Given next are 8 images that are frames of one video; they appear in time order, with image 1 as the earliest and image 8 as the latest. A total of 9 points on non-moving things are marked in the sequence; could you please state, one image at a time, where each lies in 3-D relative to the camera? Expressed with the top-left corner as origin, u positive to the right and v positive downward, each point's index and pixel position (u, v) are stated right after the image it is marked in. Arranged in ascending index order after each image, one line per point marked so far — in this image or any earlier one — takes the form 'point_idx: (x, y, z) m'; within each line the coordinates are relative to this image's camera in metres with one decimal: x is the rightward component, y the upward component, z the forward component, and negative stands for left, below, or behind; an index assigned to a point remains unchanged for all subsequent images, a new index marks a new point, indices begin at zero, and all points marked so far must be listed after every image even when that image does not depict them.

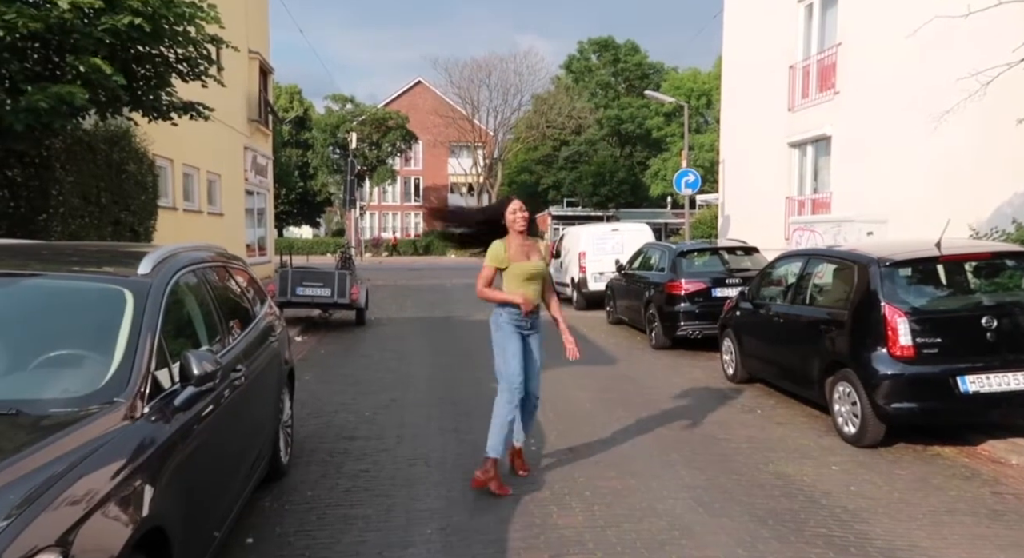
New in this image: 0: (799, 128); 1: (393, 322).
0: (+5.4, +2.8, +18.8) m
1: (-2.0, -0.7, +16.6) m
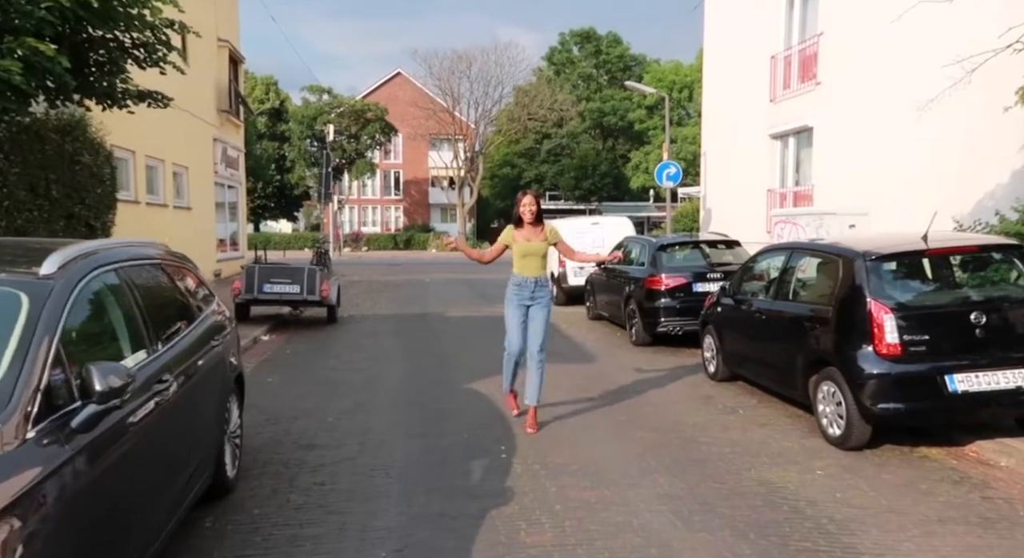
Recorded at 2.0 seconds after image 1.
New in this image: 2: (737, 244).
0: (+4.9, +2.9, +18.5) m
1: (-2.4, -0.6, +16.2) m
2: (+2.9, +0.5, +12.8) m
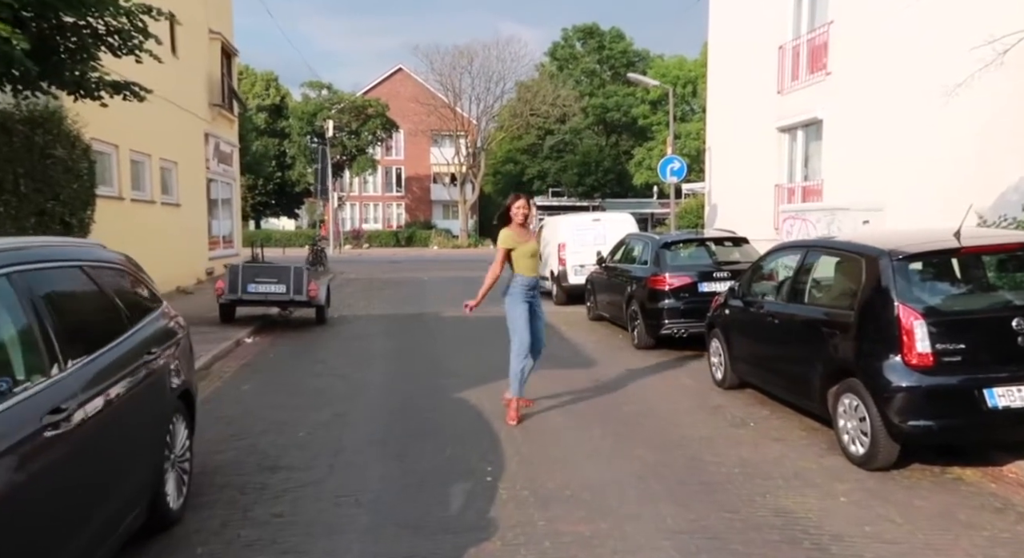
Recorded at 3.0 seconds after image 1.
0: (+4.9, +2.9, +17.8) m
1: (-2.4, -0.6, +15.6) m
2: (+2.8, +0.5, +12.1) m
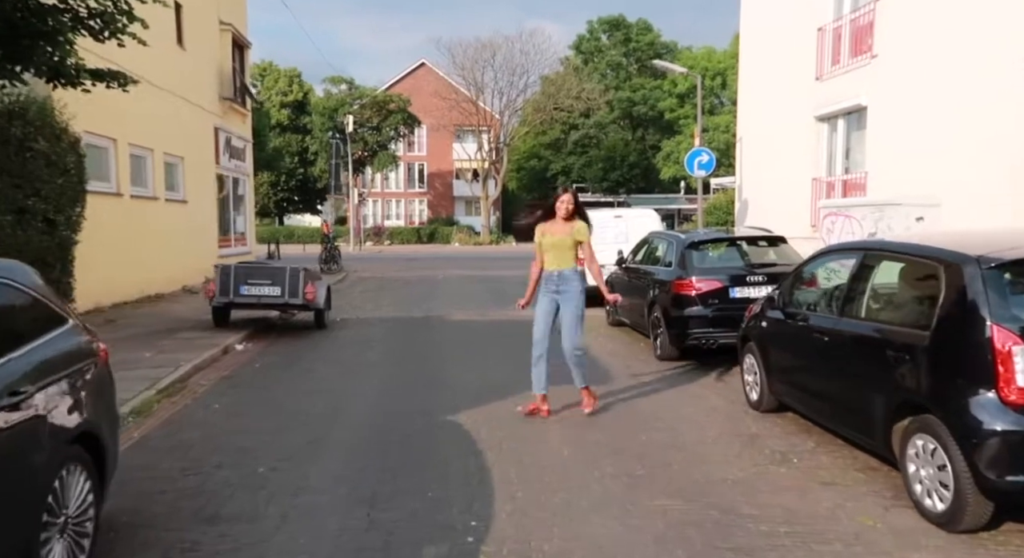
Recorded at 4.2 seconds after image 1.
0: (+5.2, +2.9, +16.4) m
1: (-2.2, -0.6, +14.5) m
2: (+2.9, +0.4, +10.8) m
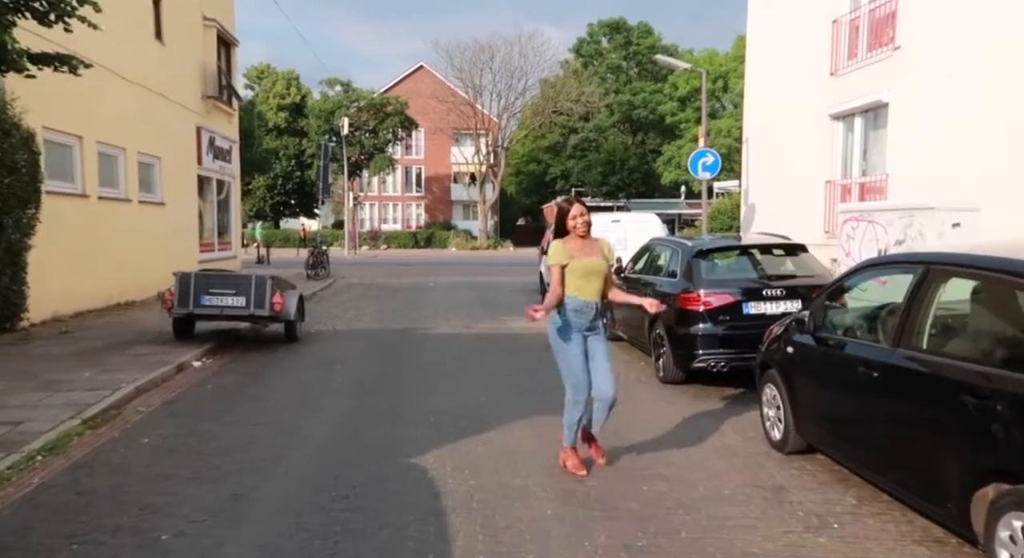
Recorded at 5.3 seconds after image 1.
0: (+5.0, +2.7, +15.2) m
1: (-2.4, -0.7, +13.2) m
2: (+2.8, +0.3, +9.6) m
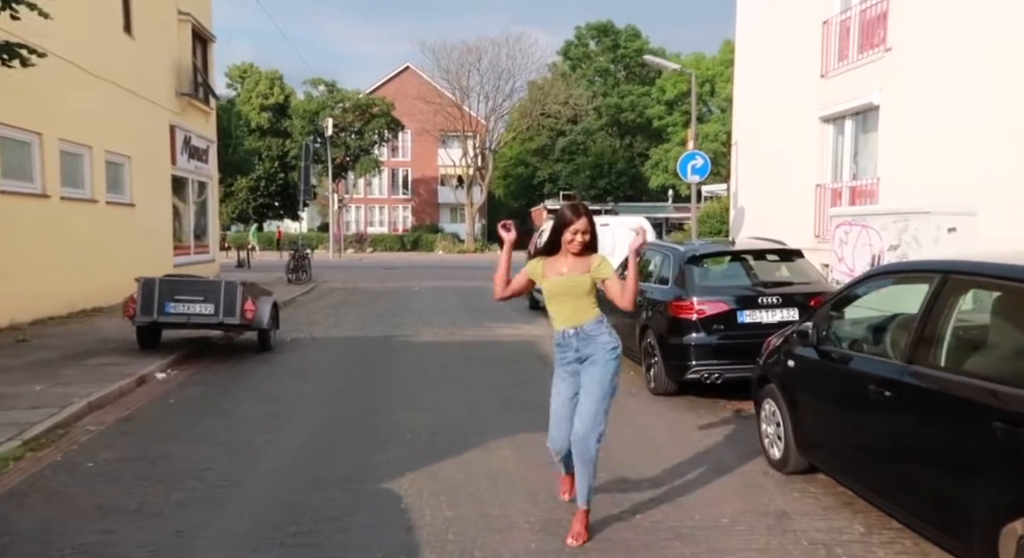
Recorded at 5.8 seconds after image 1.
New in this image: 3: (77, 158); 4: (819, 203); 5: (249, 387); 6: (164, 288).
0: (+4.8, +2.7, +14.9) m
1: (-2.6, -0.8, +12.7) m
2: (+2.6, +0.2, +9.2) m
3: (-7.1, +2.0, +16.4) m
4: (+4.8, +1.2, +15.3) m
5: (-2.4, -1.0, +9.0) m
6: (-3.8, -0.1, +10.8) m
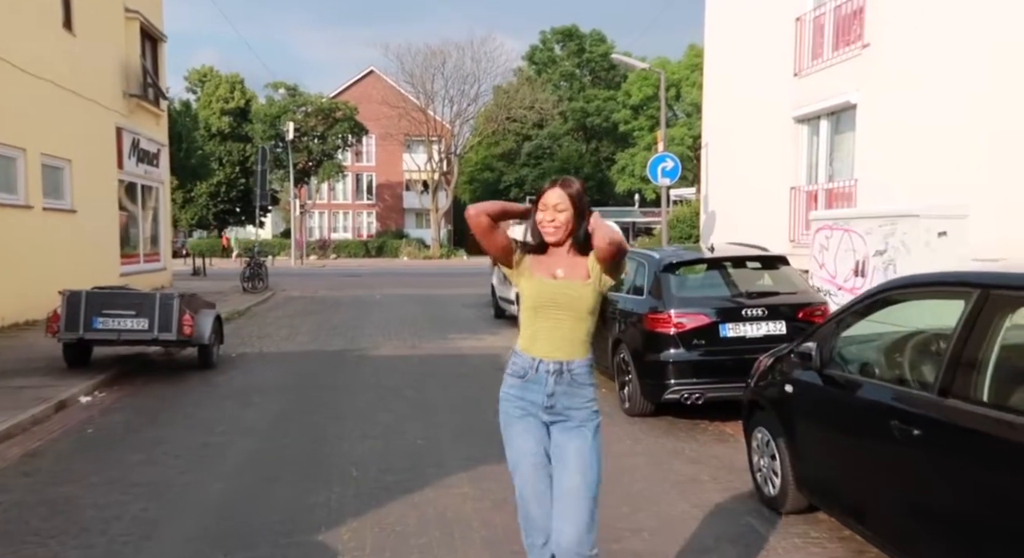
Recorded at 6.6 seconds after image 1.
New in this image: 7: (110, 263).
0: (+4.3, +2.6, +14.2) m
1: (-3.0, -0.9, +11.8) m
2: (+2.3, +0.1, +8.5) m
3: (-7.7, +1.8, +15.3) m
4: (+4.2, +1.1, +14.7) m
5: (-2.7, -1.1, +8.1) m
6: (-4.2, -0.2, +9.9) m
7: (-8.0, +0.3, +19.5) m
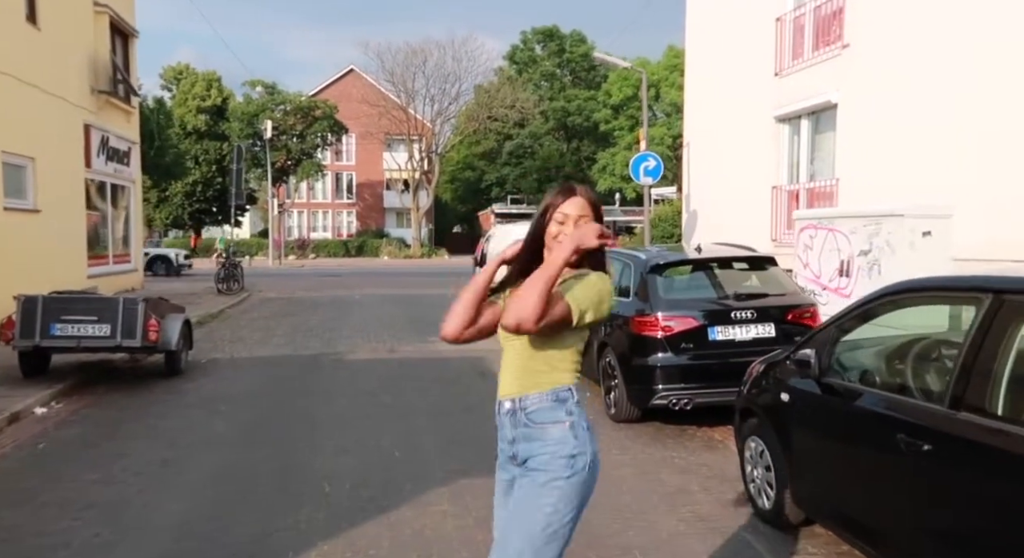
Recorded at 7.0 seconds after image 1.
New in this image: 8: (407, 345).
0: (+4.0, +2.6, +14.0) m
1: (-3.2, -1.0, +11.5) m
2: (+2.2, +0.1, +8.2) m
3: (-8.0, +1.8, +14.9) m
4: (+4.0, +1.1, +14.5) m
5: (-2.8, -1.1, +7.8) m
6: (-4.3, -0.2, +9.5) m
7: (-8.3, +0.3, +19.1) m
8: (-1.4, -0.9, +13.2) m
